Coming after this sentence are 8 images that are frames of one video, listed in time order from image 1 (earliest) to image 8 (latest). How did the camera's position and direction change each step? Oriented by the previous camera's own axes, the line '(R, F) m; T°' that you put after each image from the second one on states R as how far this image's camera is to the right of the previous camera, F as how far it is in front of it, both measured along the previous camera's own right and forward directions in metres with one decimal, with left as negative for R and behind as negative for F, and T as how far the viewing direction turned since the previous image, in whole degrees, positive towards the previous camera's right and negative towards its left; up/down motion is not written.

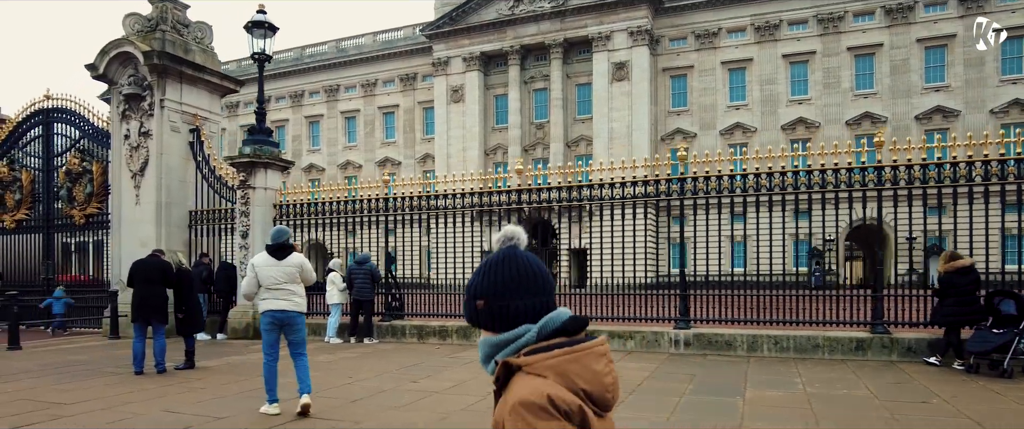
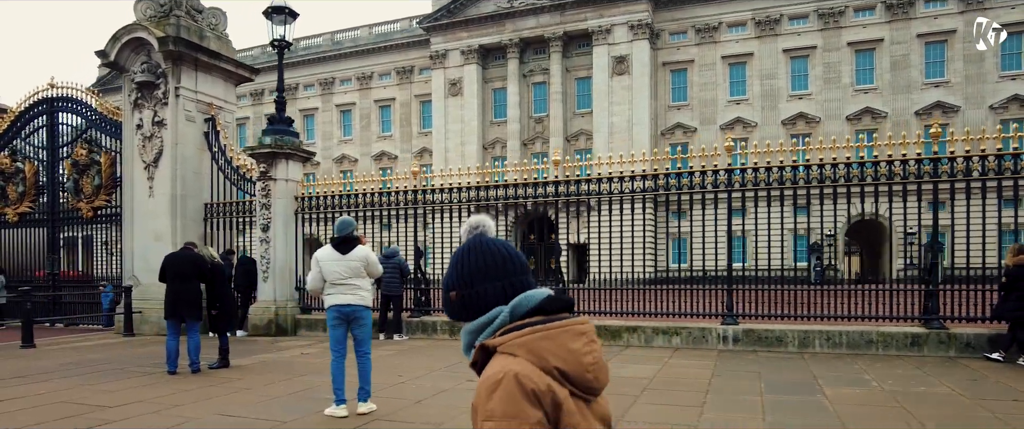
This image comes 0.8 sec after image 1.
(-0.7, +0.3) m; +1°
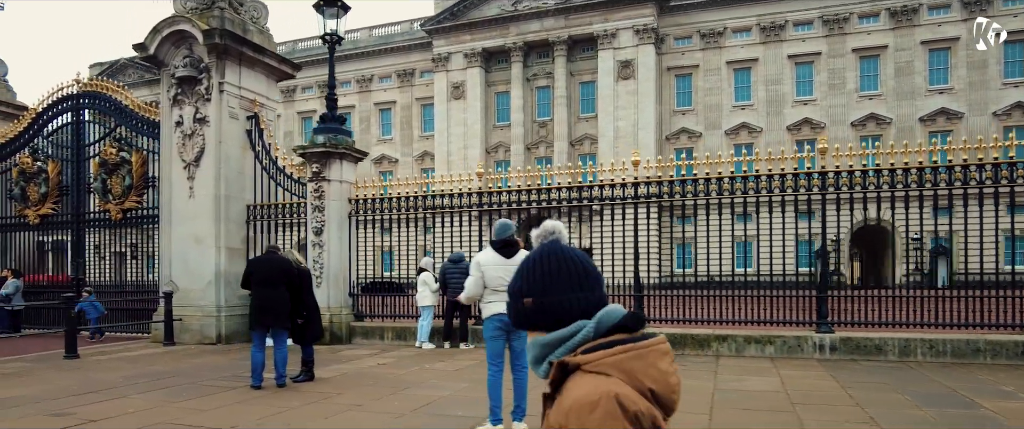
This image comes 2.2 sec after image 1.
(-1.3, +0.4) m; +1°
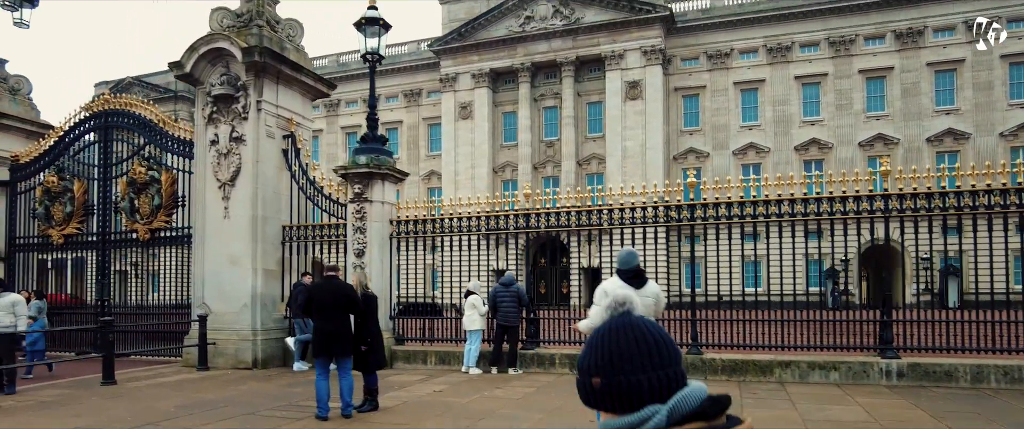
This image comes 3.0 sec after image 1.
(-0.8, +0.2) m; 0°
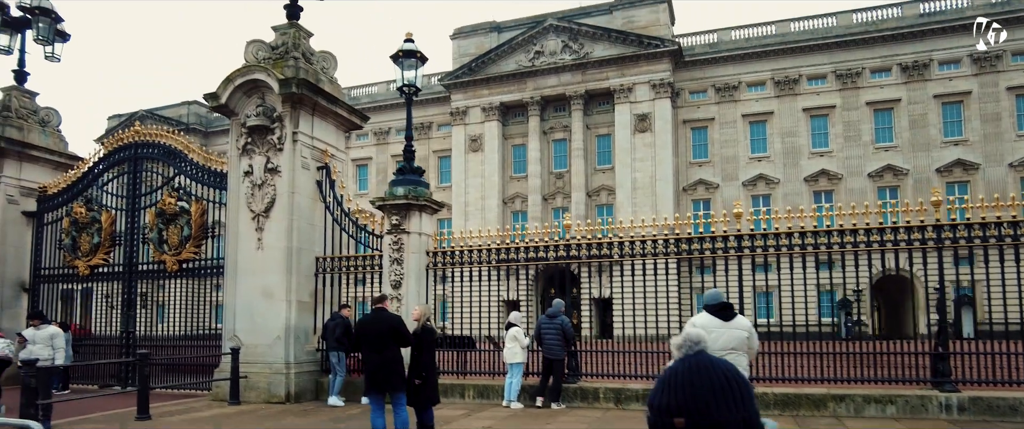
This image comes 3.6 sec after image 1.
(-0.6, +0.1) m; 0°
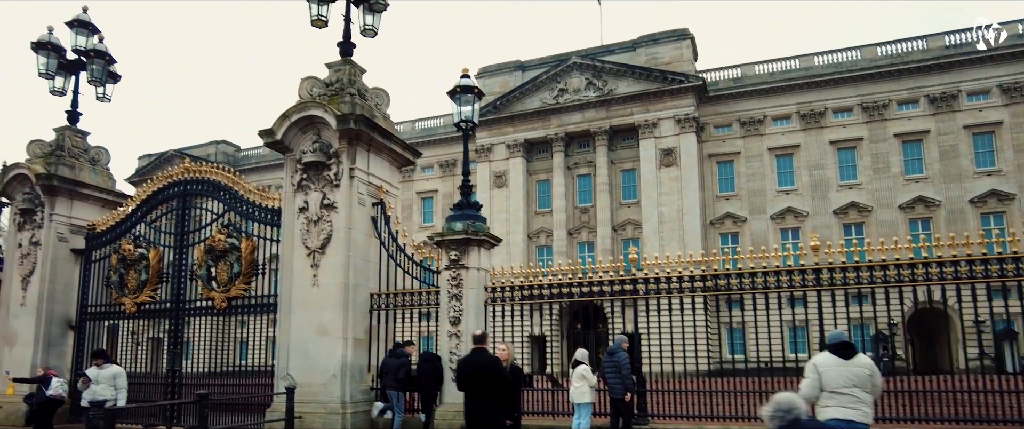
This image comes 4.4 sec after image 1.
(-0.7, +0.1) m; -1°
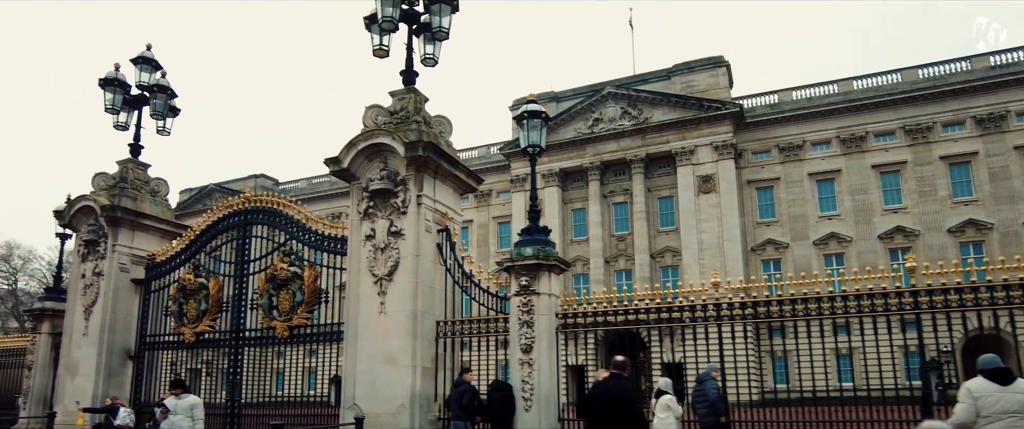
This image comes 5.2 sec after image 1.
(-0.7, +0.1) m; -2°
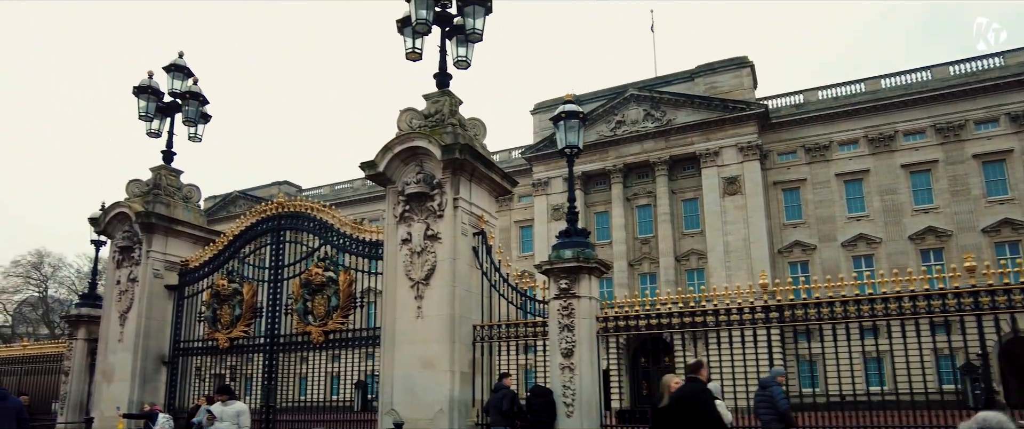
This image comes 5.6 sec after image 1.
(-0.3, +0.1) m; -2°
